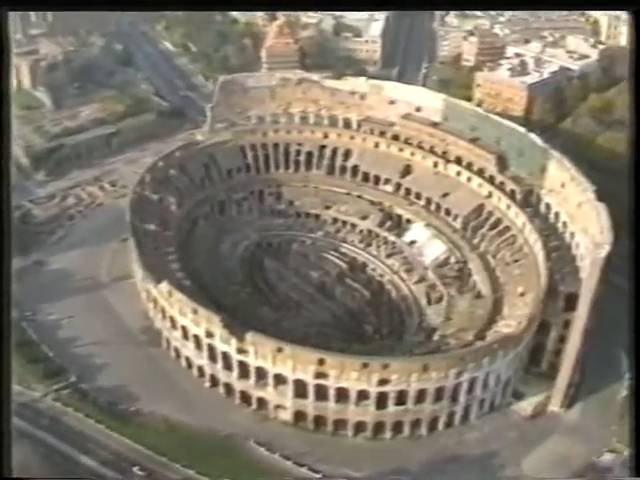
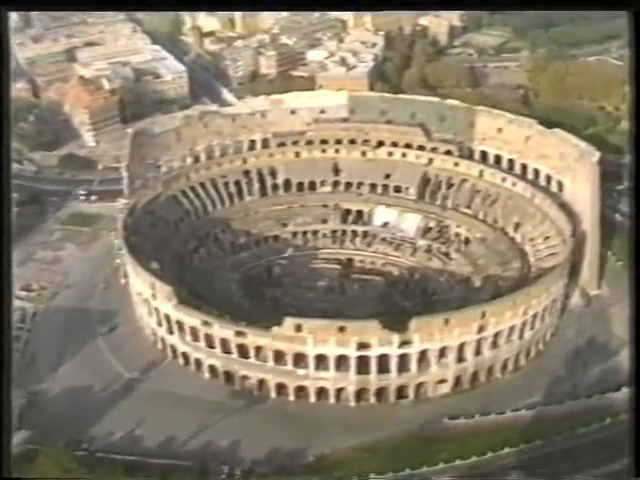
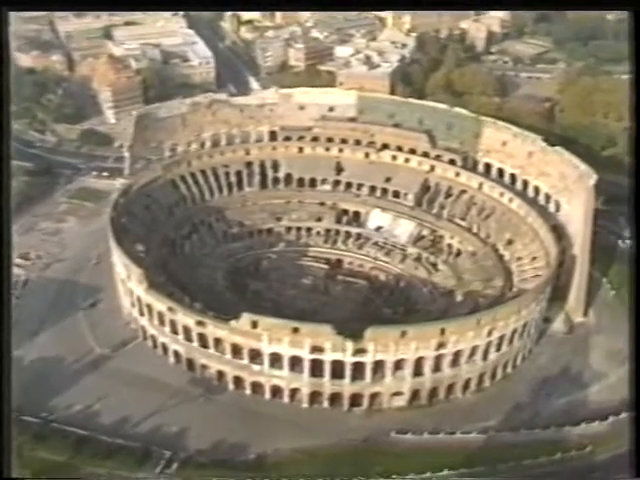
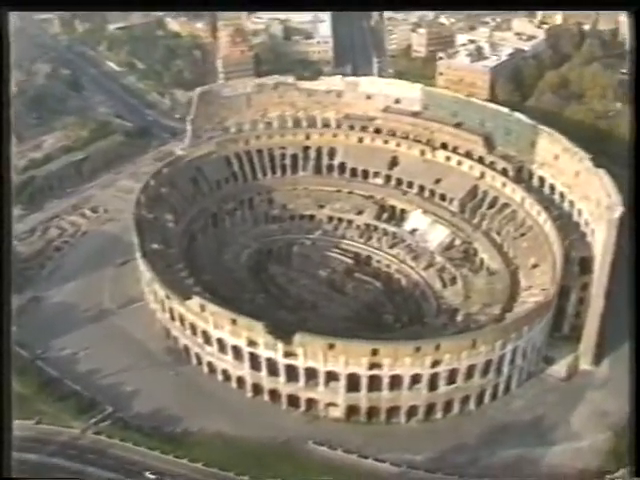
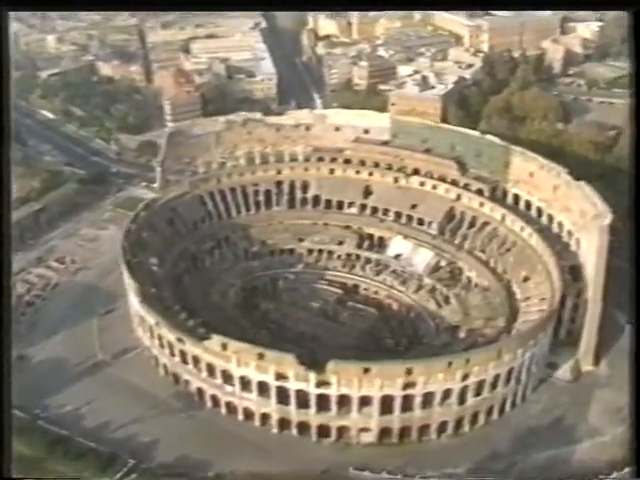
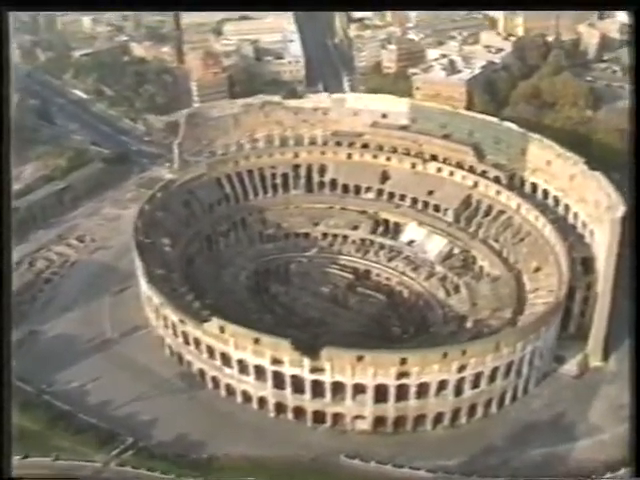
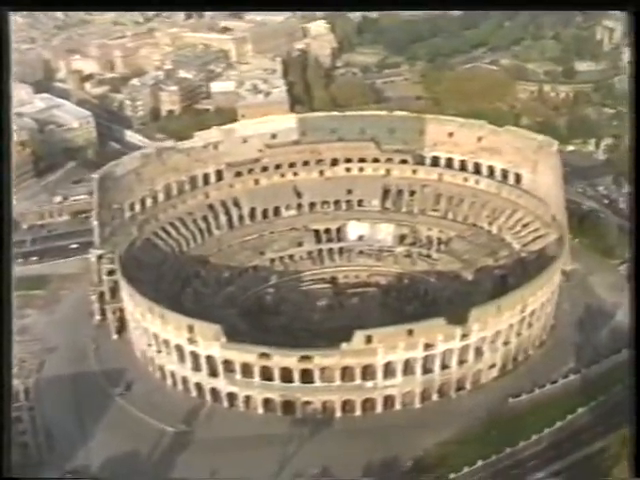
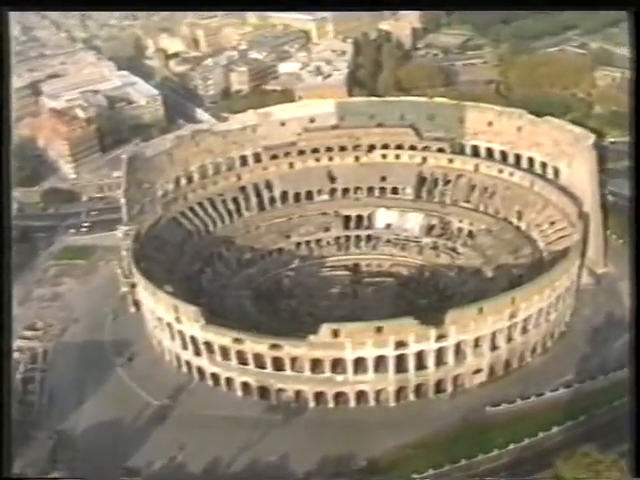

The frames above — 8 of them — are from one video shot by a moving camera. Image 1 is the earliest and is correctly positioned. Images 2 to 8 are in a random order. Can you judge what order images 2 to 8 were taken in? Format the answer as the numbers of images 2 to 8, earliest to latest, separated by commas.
4, 6, 5, 3, 2, 8, 7
